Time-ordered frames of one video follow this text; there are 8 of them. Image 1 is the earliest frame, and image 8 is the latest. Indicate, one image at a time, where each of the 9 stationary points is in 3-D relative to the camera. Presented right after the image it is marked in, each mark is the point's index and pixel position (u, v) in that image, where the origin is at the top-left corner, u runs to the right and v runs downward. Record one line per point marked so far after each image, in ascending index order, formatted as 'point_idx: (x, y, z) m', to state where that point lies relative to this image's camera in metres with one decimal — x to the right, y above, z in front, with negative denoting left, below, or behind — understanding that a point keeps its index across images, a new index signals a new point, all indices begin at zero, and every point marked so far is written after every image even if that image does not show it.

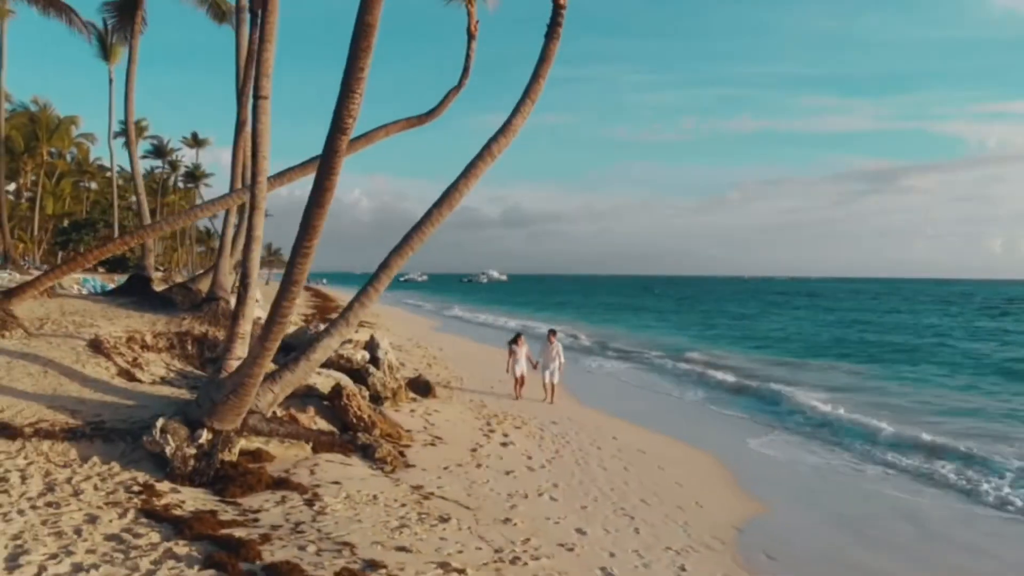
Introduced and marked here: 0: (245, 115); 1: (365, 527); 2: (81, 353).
0: (-3.9, +2.5, +10.8) m
1: (-1.1, -1.8, +5.5) m
2: (-4.8, -0.8, +8.3) m
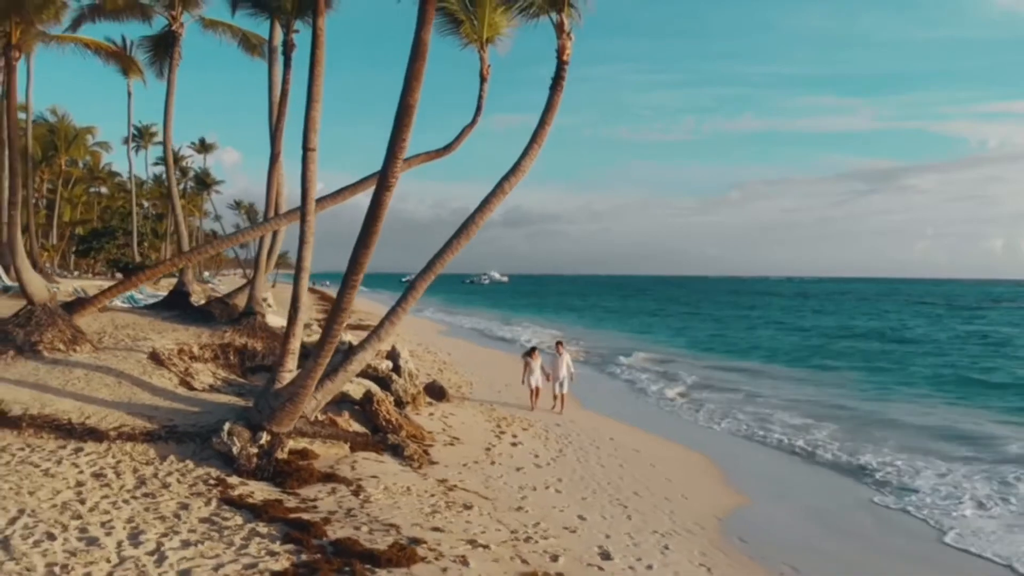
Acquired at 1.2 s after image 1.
0: (-3.8, +2.2, +12.0) m
1: (-1.0, -2.0, +6.7) m
2: (-4.7, -1.0, +9.4) m
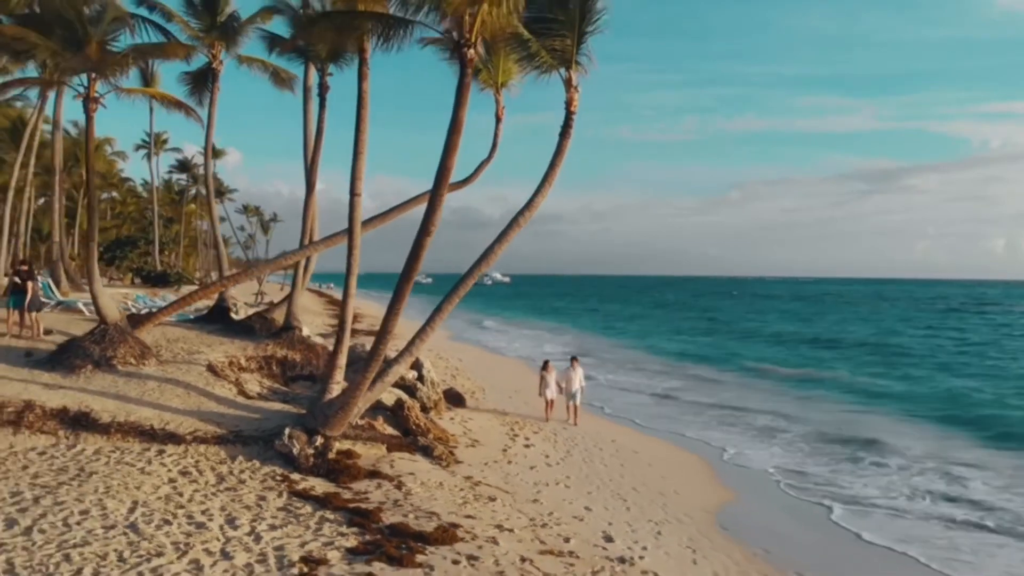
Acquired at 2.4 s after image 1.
0: (-3.6, +1.9, +13.3) m
1: (-0.8, -2.3, +8.0) m
2: (-4.5, -1.3, +10.8) m
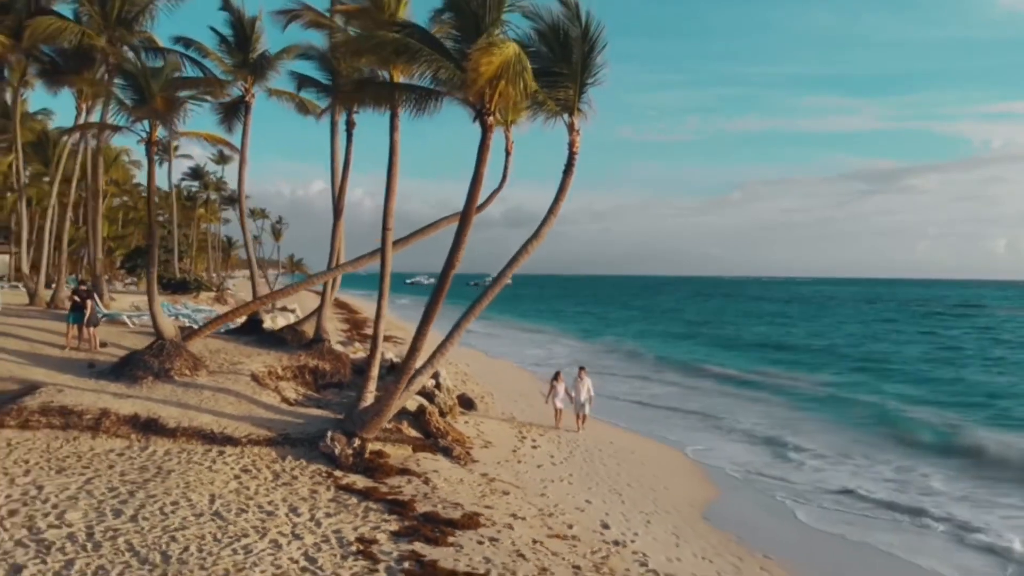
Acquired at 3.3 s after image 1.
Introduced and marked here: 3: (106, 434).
0: (-3.4, +1.6, +14.7) m
1: (-0.6, -2.7, +9.5) m
2: (-4.3, -1.7, +12.2) m
3: (-5.7, -2.0, +10.2) m
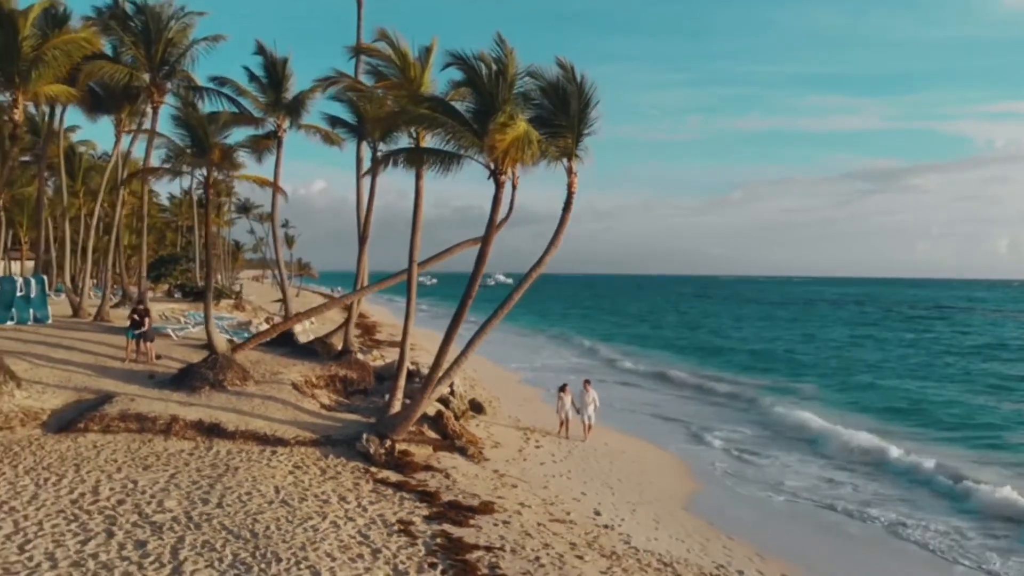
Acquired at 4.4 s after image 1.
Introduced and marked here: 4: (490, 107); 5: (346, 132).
0: (-3.3, +1.2, +16.6) m
1: (-0.5, -3.1, +11.3) m
2: (-4.2, -2.1, +14.1) m
3: (-5.5, -2.4, +12.1) m
4: (-0.3, +2.6, +10.7) m
5: (-3.9, +3.7, +17.0) m
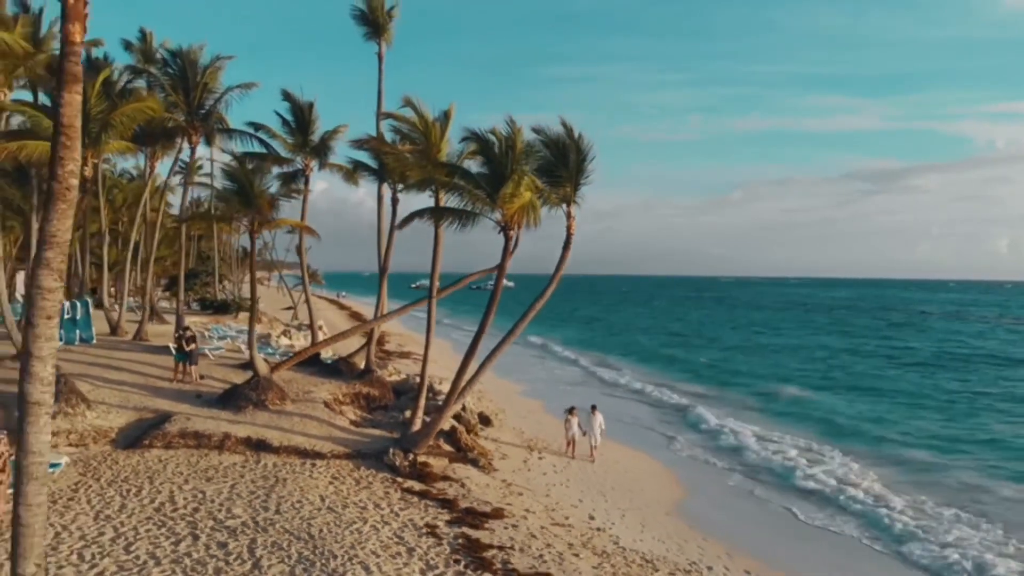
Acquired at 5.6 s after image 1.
0: (-3.2, +0.5, +18.5) m
1: (-0.4, -3.8, +13.2) m
2: (-4.0, -2.7, +16.0) m
3: (-5.4, -3.1, +14.0) m
4: (-0.2, +2.0, +12.5) m
5: (-3.8, +3.0, +18.9) m
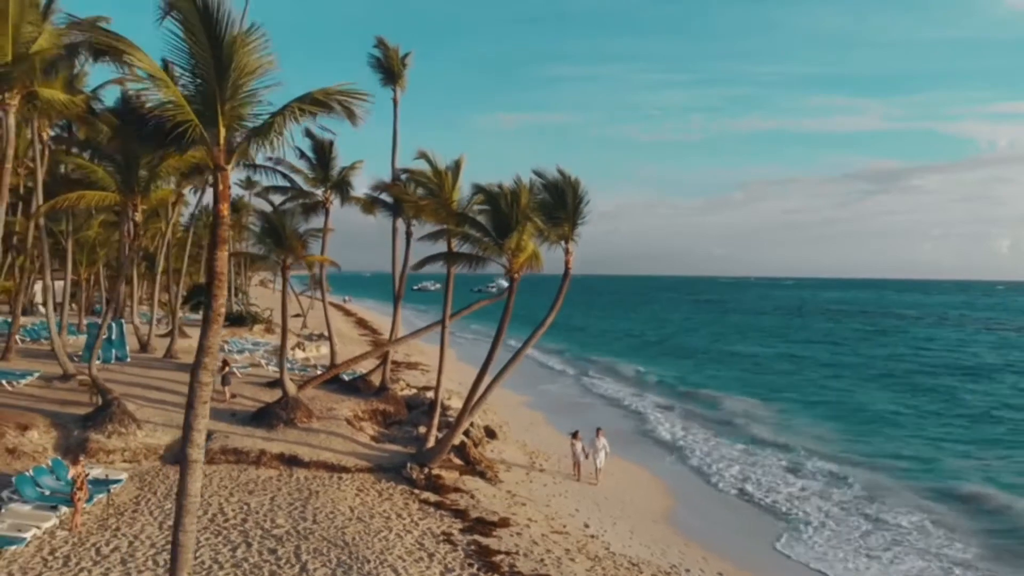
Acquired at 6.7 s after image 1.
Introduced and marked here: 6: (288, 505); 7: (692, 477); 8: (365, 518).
0: (-3.1, -0.2, +20.2) m
1: (-0.3, -4.5, +15.0) m
2: (-4.0, -3.4, +17.7) m
3: (-5.3, -3.8, +15.7) m
4: (-0.1, +1.2, +14.3) m
5: (-3.7, +2.3, +20.7) m
6: (-4.2, -4.1, +13.8) m
7: (+4.8, -5.1, +19.5) m
8: (-2.7, -4.2, +13.3) m
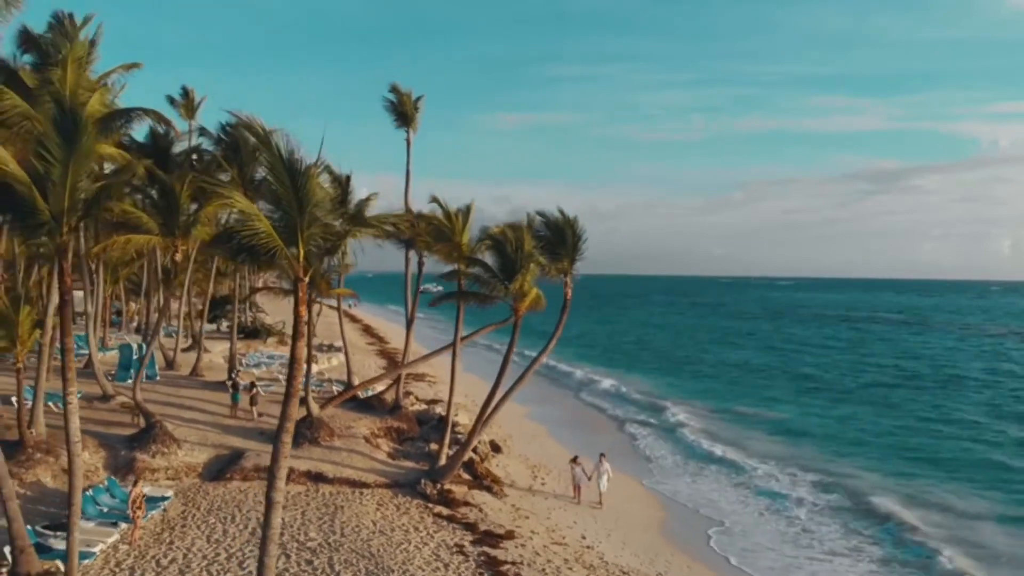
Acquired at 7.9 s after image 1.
0: (-3.0, -1.0, +21.9) m
1: (-0.2, -5.3, +16.7) m
2: (-3.8, -4.2, +19.4) m
3: (-5.2, -4.6, +17.4) m
4: (0.0, +0.4, +16.0) m
5: (-3.6, +1.5, +22.3) m
6: (-4.1, -4.9, +15.5) m
7: (+4.9, -5.9, +21.2) m
8: (-2.6, -5.0, +15.0) m
